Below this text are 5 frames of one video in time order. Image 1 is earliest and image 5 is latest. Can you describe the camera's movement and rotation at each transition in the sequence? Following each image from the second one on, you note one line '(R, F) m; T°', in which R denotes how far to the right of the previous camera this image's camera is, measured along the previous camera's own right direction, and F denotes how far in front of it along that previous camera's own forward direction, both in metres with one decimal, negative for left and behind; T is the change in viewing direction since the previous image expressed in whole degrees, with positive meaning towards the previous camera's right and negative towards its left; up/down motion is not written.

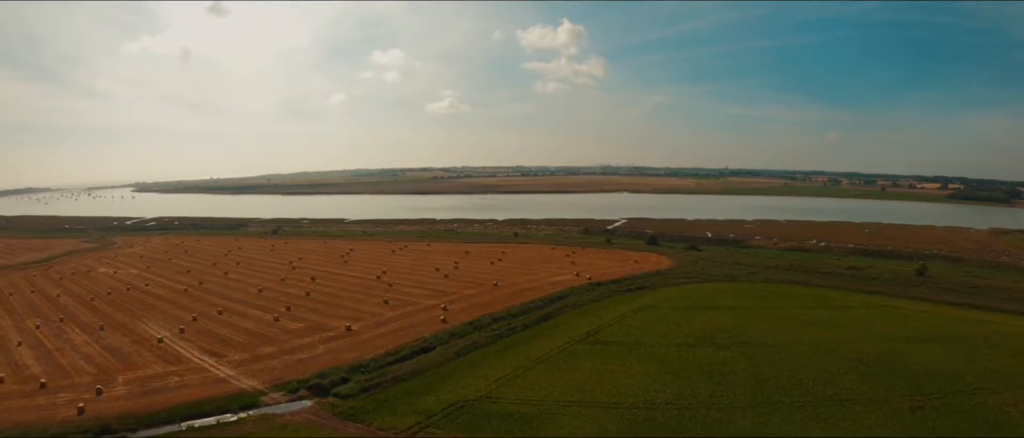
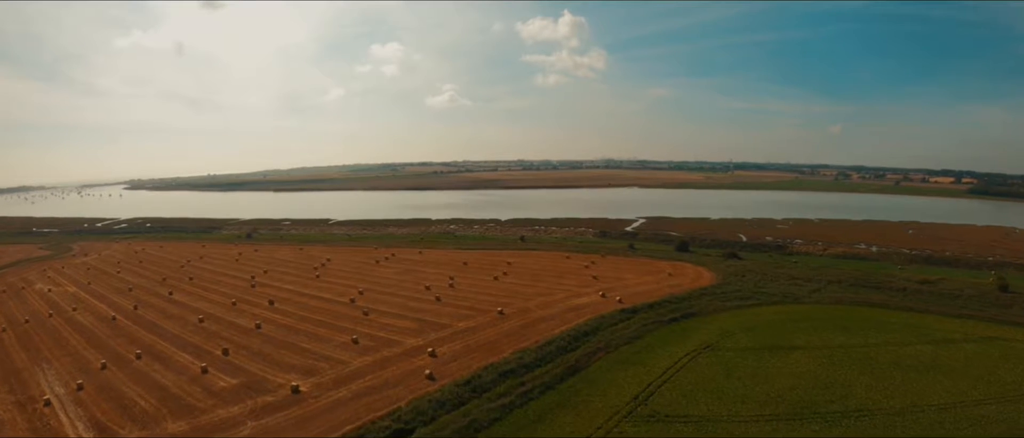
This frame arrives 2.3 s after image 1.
(-0.5, +7.8) m; 0°
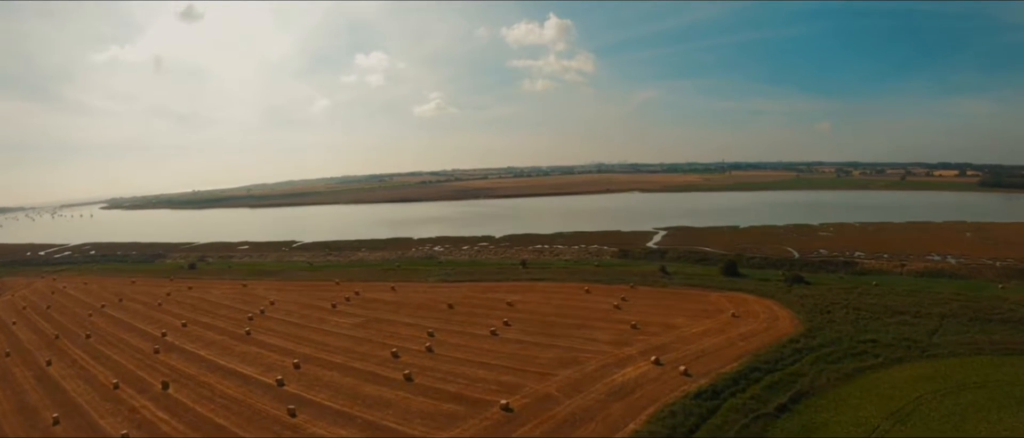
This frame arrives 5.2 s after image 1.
(-0.4, +9.7) m; +1°
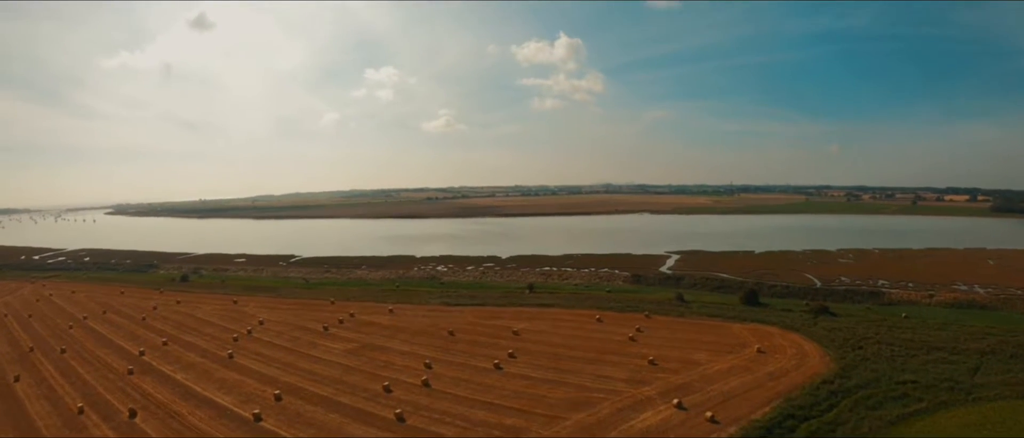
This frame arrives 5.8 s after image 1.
(-0.1, +1.9) m; -1°
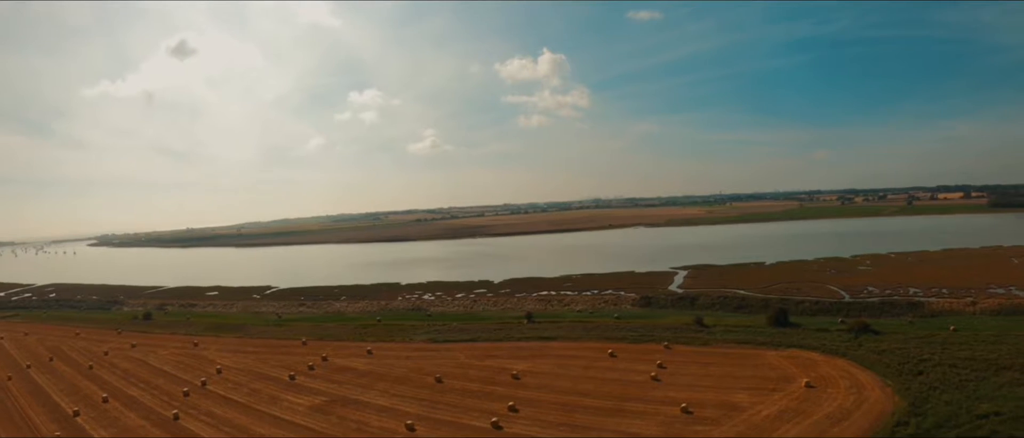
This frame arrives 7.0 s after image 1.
(-0.1, +3.9) m; +1°
